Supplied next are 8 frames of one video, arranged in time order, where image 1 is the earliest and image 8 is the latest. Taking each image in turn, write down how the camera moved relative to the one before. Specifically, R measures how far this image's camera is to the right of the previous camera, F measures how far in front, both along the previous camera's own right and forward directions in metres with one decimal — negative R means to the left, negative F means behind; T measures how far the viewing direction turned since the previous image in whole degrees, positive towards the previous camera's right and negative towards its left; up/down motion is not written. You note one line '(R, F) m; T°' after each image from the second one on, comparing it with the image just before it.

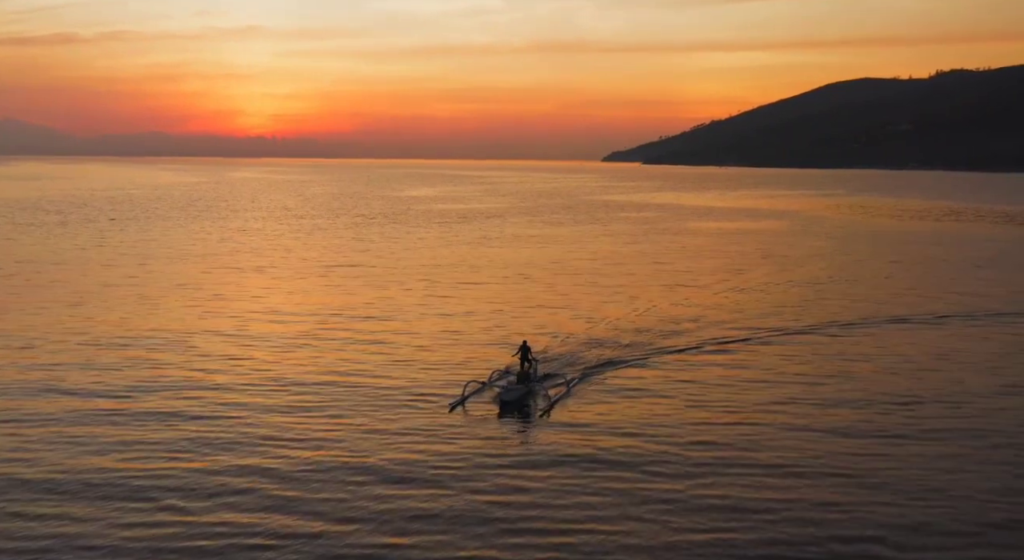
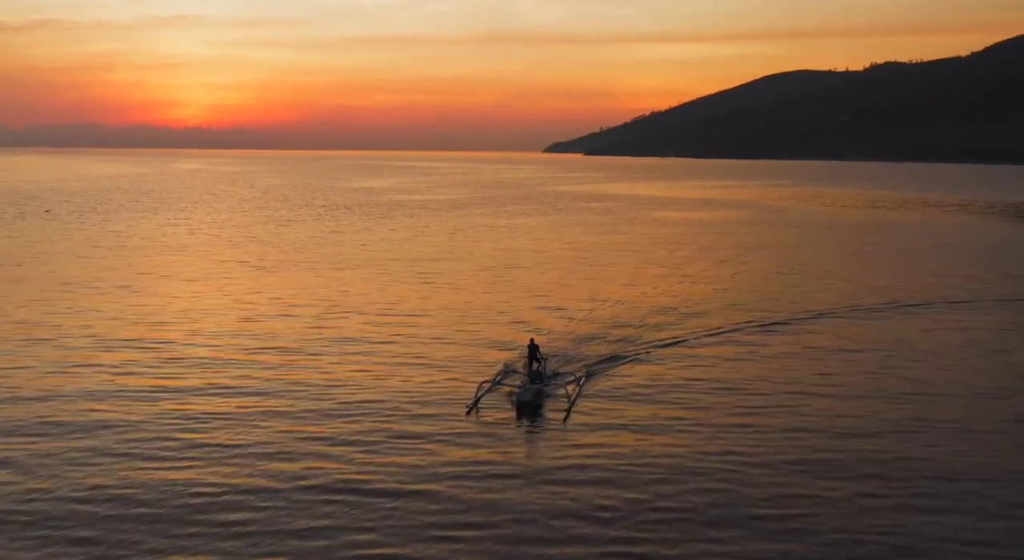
(-1.6, +0.5) m; +3°
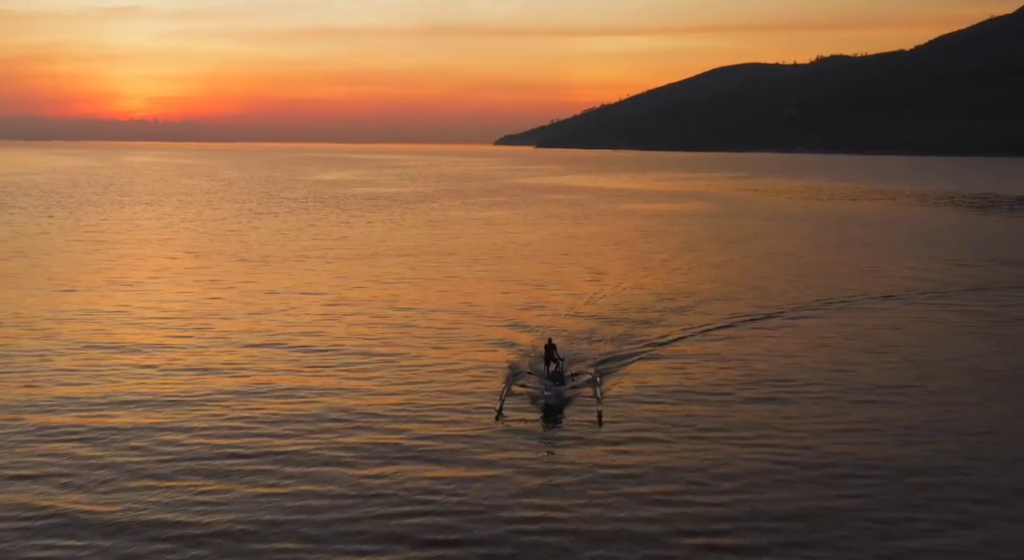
(-1.4, +0.7) m; +2°
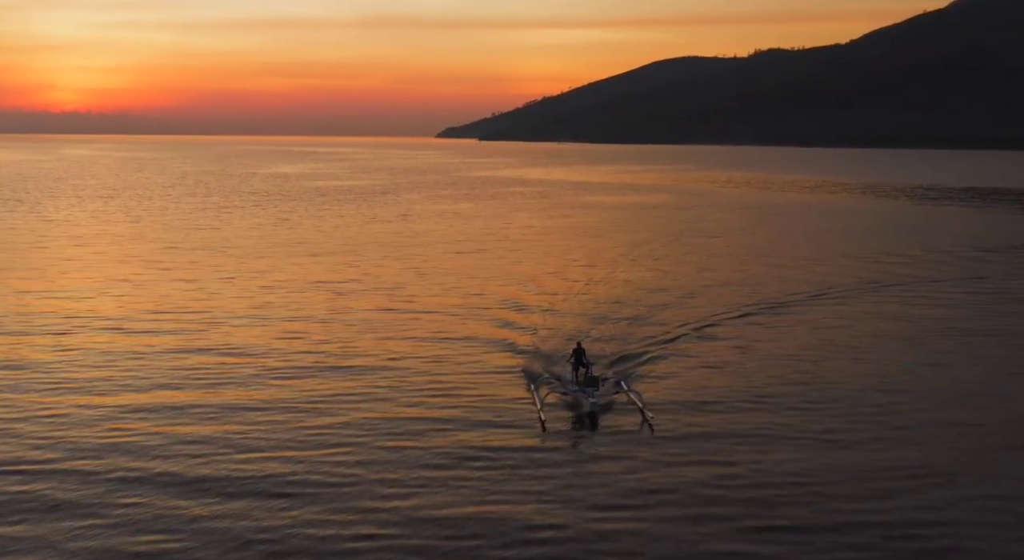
(-1.6, +0.7) m; +3°
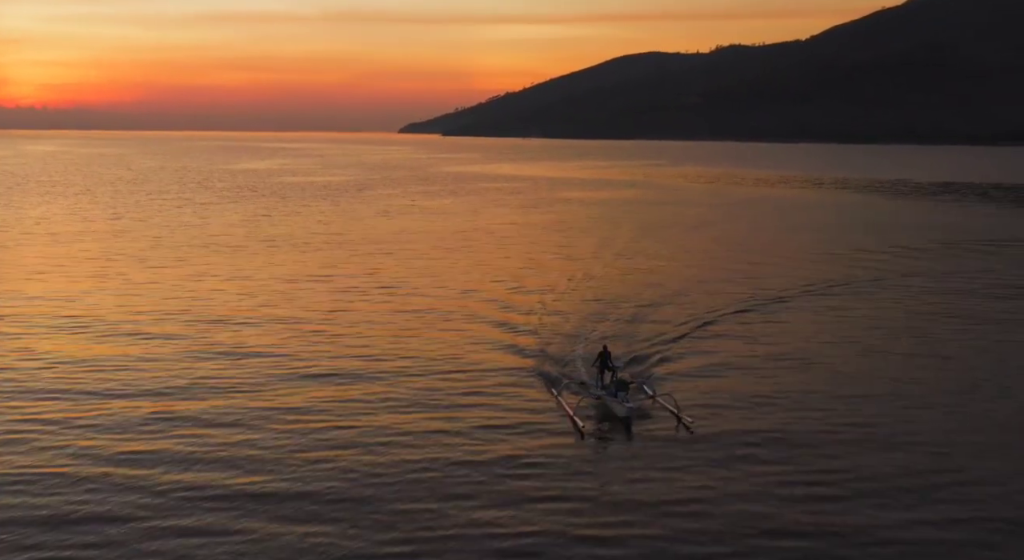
(-1.0, +0.4) m; +2°
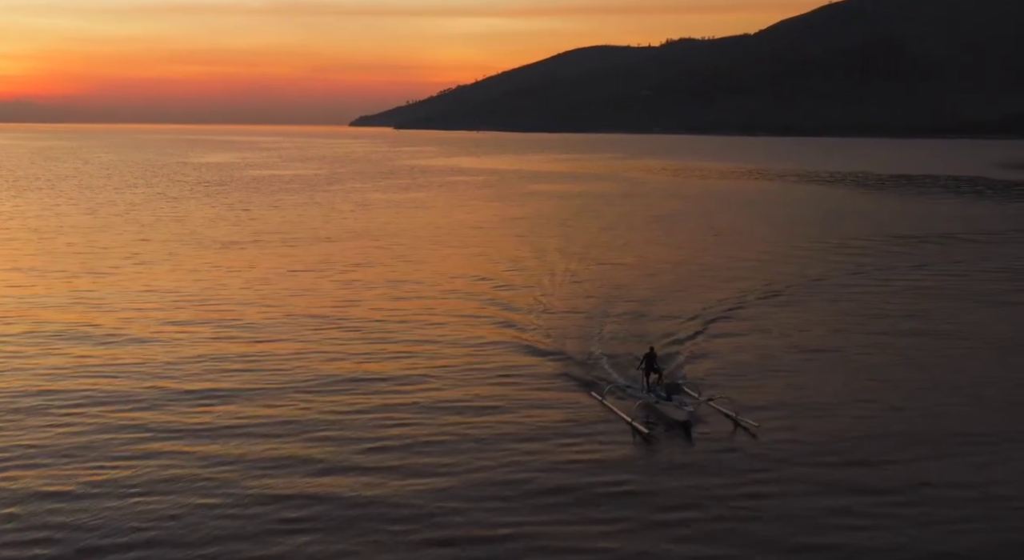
(-1.4, +0.4) m; +2°
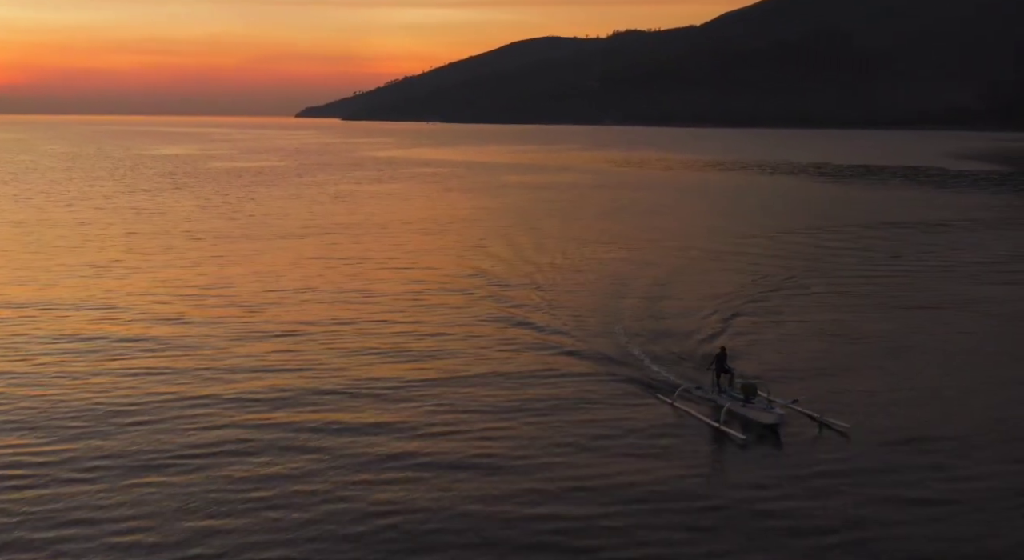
(-1.7, +0.6) m; +2°
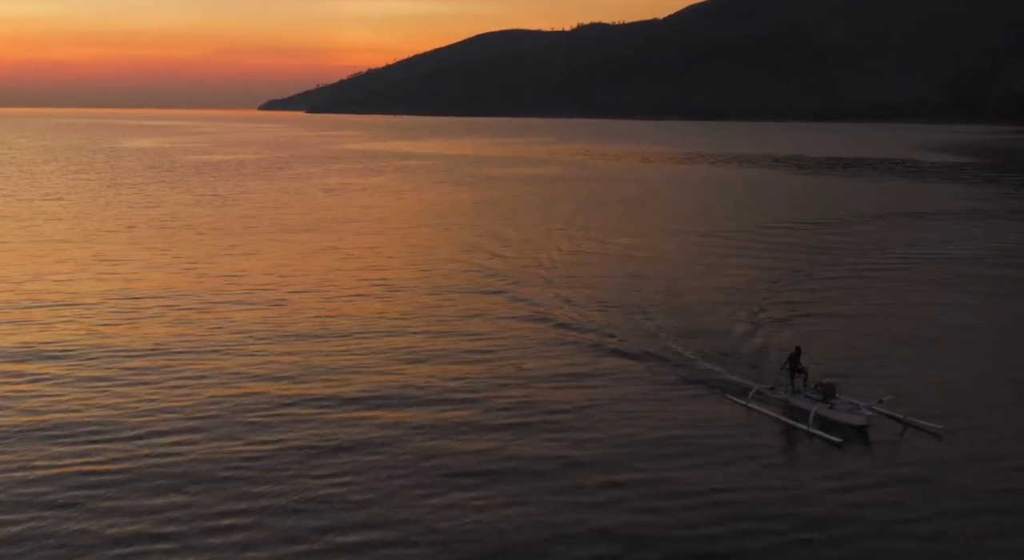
(-1.4, +0.4) m; +2°
